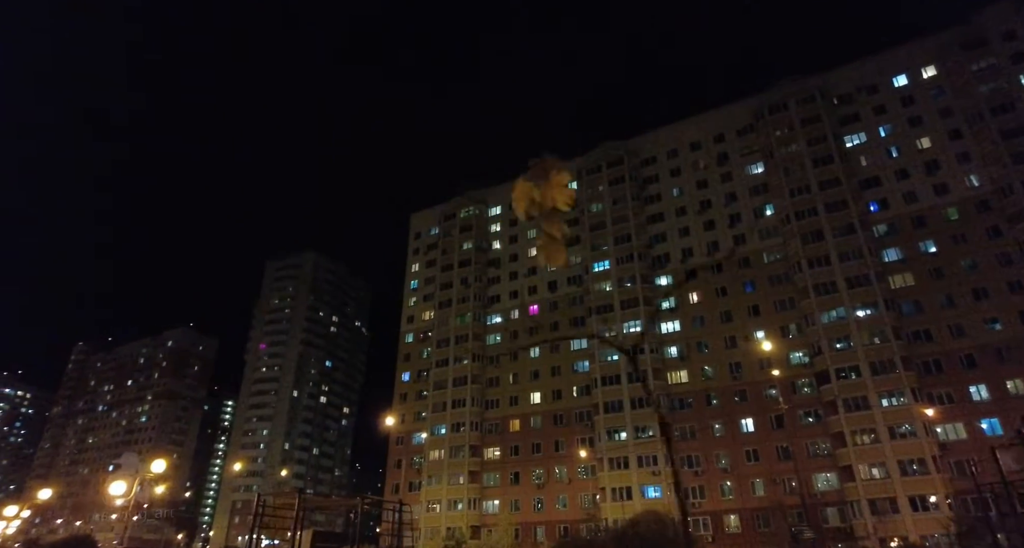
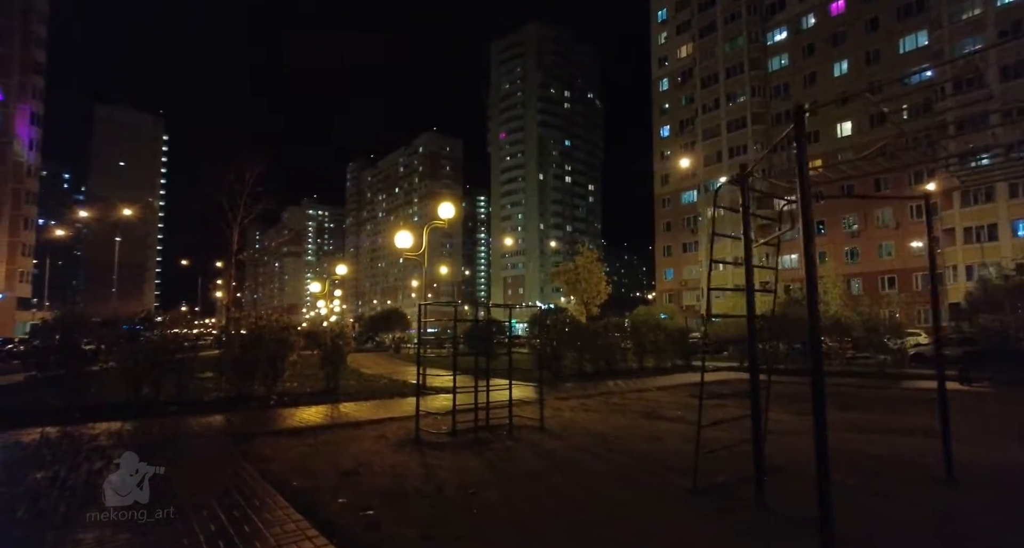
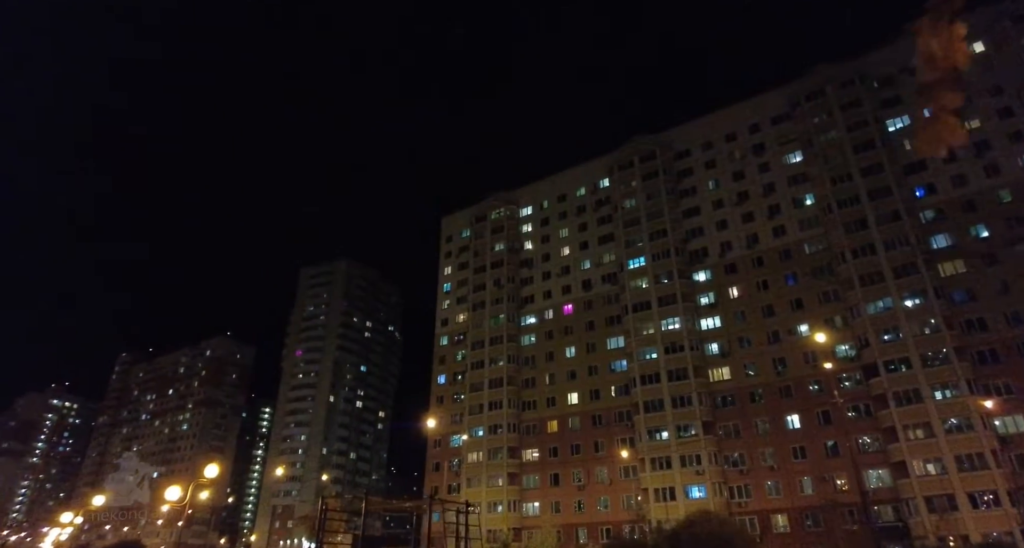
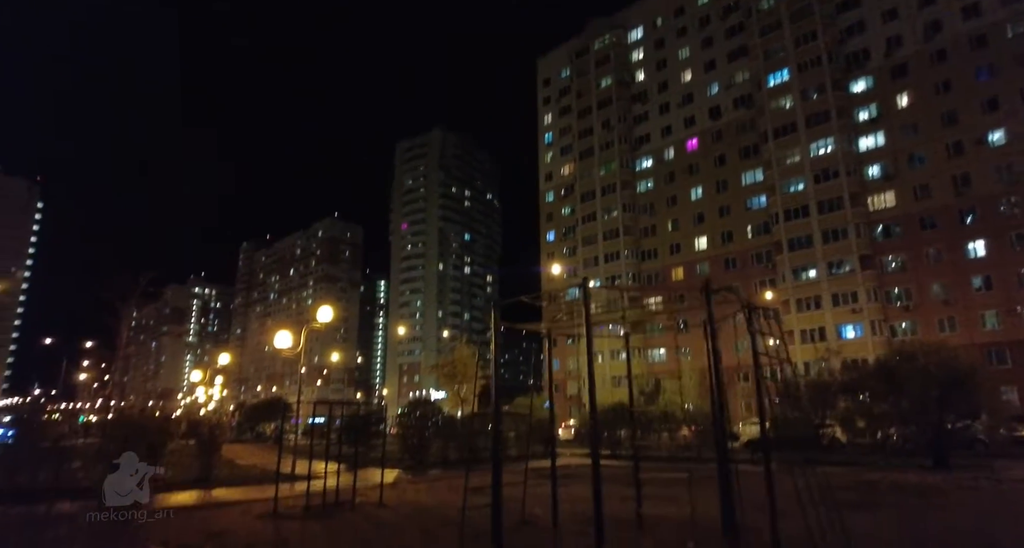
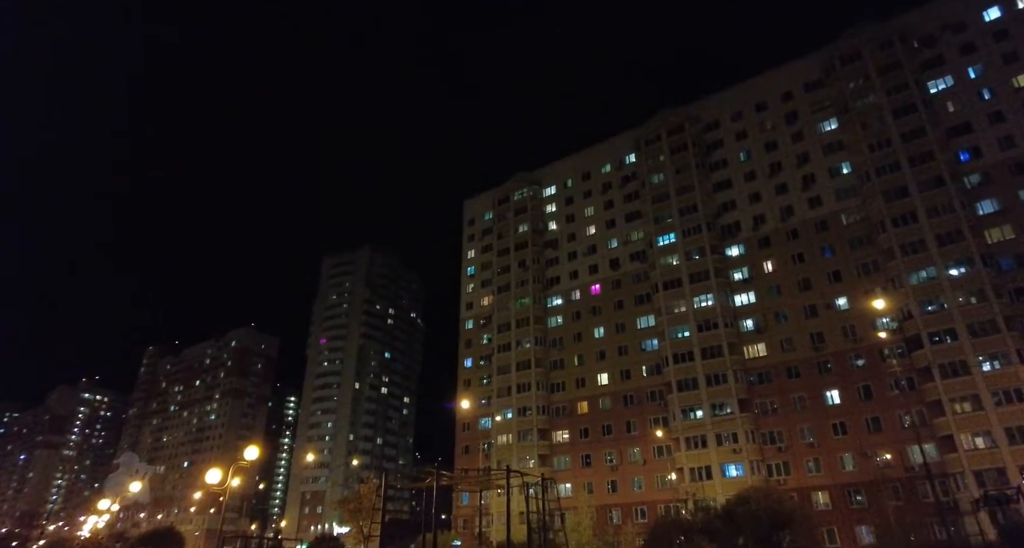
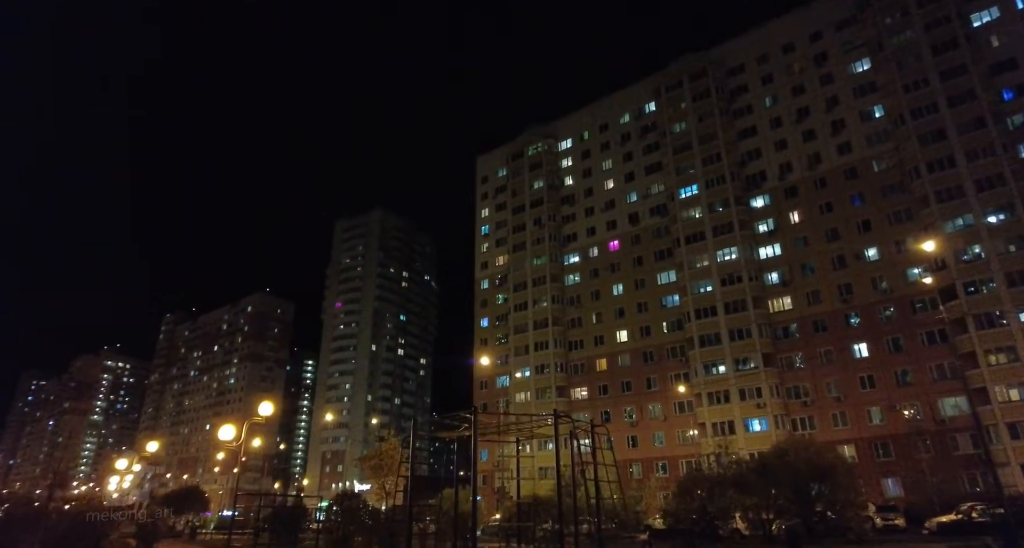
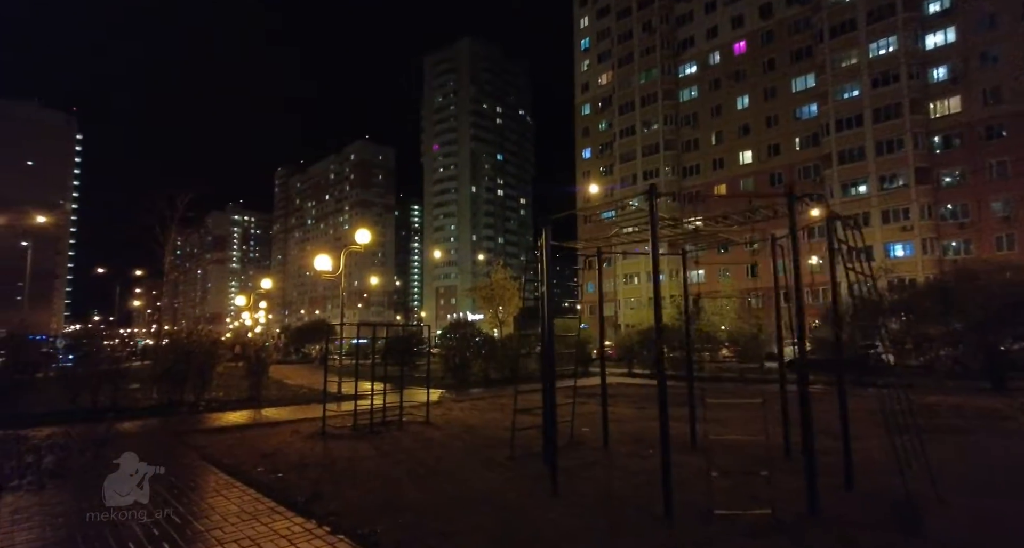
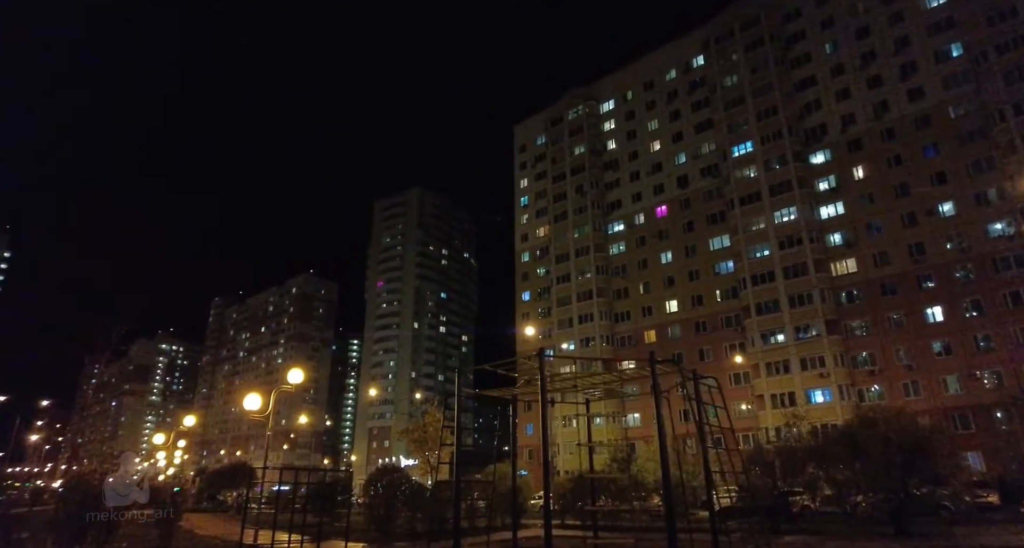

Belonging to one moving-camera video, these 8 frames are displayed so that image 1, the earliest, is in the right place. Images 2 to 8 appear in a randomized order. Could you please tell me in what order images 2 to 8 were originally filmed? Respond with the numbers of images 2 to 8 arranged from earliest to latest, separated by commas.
3, 5, 6, 8, 4, 7, 2
